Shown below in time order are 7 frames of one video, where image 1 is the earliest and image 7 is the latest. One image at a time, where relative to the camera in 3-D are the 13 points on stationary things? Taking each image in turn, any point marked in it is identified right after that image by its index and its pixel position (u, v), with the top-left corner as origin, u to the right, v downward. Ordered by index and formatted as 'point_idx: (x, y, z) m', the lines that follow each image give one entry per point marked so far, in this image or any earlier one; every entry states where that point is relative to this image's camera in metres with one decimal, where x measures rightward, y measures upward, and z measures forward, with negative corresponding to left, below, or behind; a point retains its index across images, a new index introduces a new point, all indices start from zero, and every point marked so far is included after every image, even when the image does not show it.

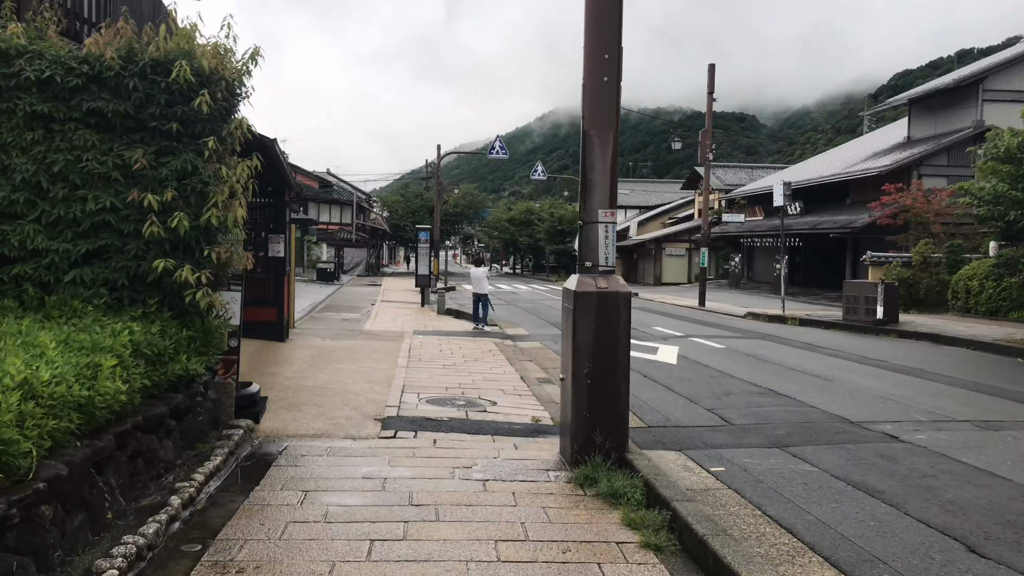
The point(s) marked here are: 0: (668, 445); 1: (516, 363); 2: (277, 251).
0: (+1.1, -1.1, +5.8) m
1: (+0.1, -0.9, +9.8) m
2: (-2.9, +0.5, +9.8) m
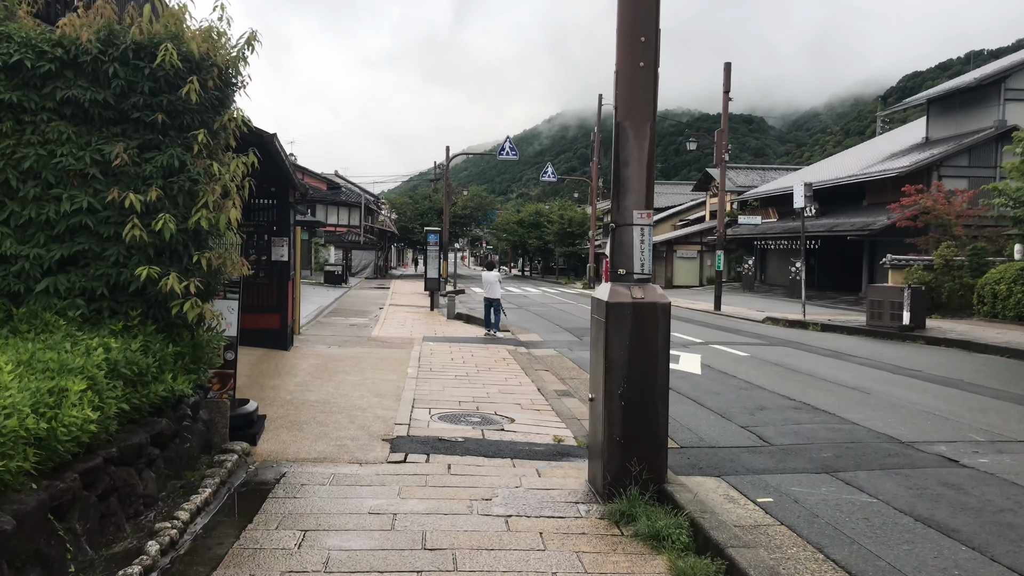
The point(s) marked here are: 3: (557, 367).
0: (+1.3, -1.2, +5.3) m
1: (+0.2, -1.0, +9.3) m
2: (-2.7, +0.4, +9.3) m
3: (+0.6, -1.0, +10.2) m
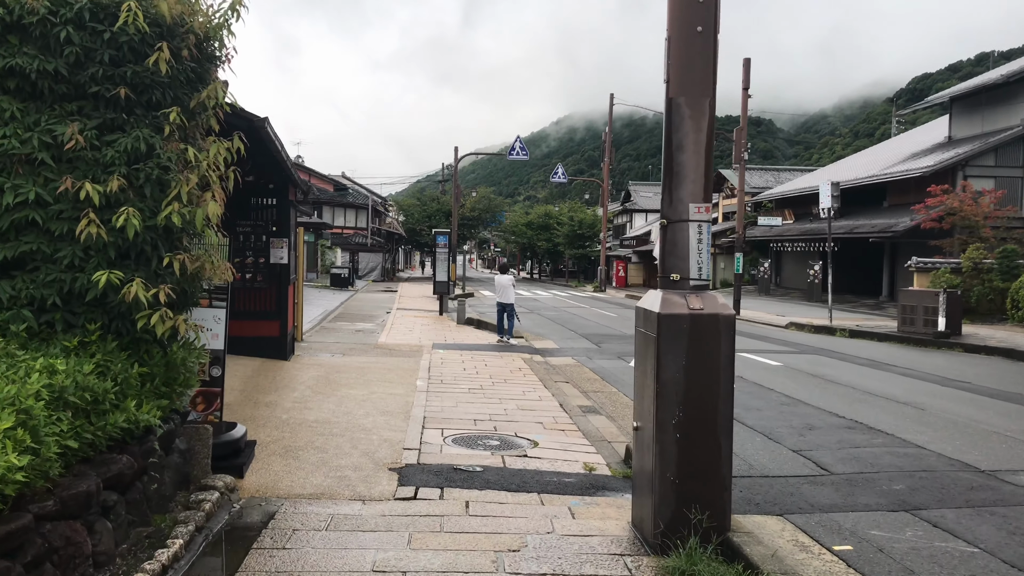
0: (+1.4, -1.2, +4.5) m
1: (+0.4, -1.1, +8.6) m
2: (-2.5, +0.3, +8.7) m
3: (+0.8, -1.1, +9.5) m
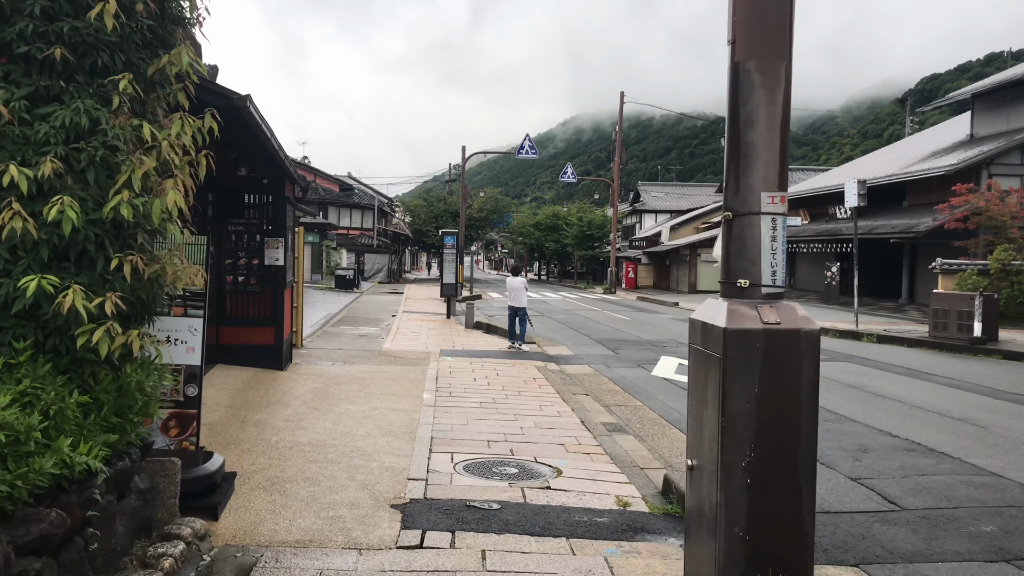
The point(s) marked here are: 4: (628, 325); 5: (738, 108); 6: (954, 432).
0: (+1.6, -1.3, +3.8) m
1: (+0.6, -1.1, +7.9) m
2: (-2.4, +0.3, +8.0) m
3: (+0.9, -1.1, +8.8) m
4: (+2.6, -0.8, +17.6) m
5: (+0.9, +0.7, +3.0) m
6: (+3.7, -1.2, +6.6) m
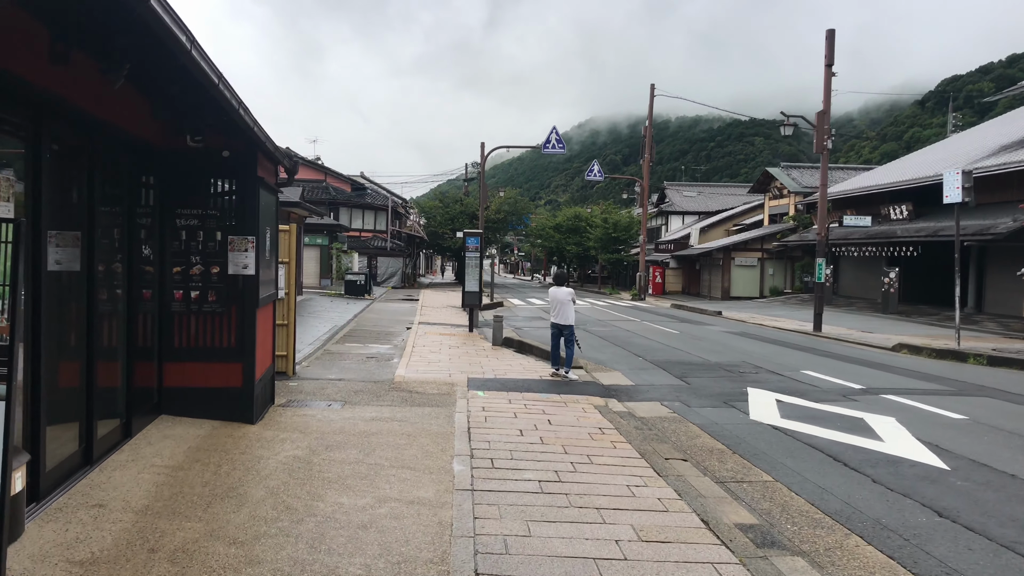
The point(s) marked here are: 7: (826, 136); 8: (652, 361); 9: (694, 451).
0: (+2.0, -1.4, +1.4) m
1: (+1.0, -1.2, +5.5) m
2: (-1.9, +0.2, +5.6) m
3: (+1.4, -1.2, +6.3) m
4: (+3.2, -1.0, +15.1) m
5: (+1.2, +0.6, +0.6) m
6: (+4.1, -1.3, +4.1) m
7: (+7.2, +3.5, +18.2) m
8: (+2.0, -1.1, +11.6) m
9: (+1.4, -1.3, +6.1) m
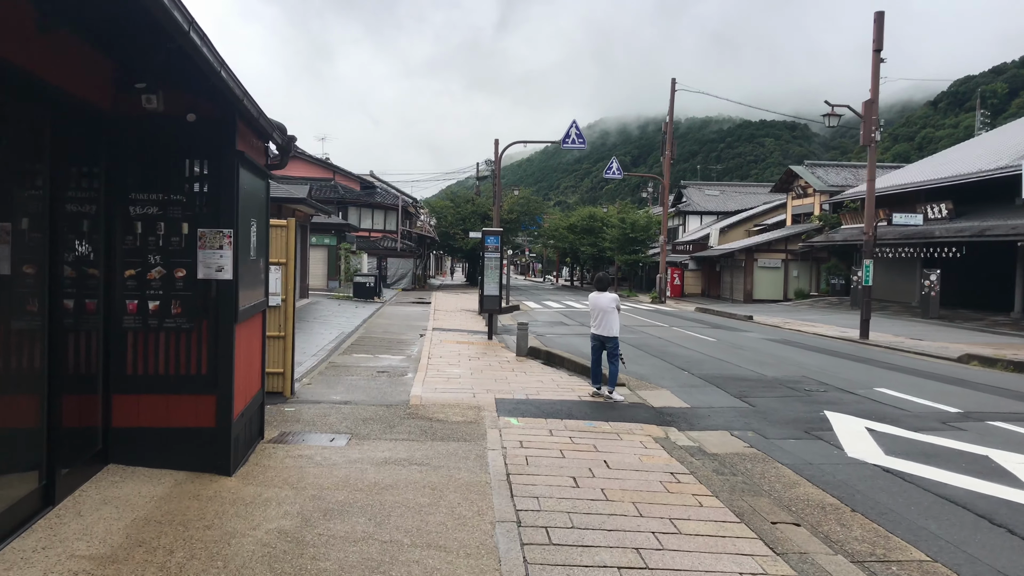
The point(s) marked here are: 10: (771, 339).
0: (+2.2, -1.5, 0.0) m
1: (+1.4, -1.3, +4.1) m
2: (-1.6, +0.1, +4.3) m
3: (+1.7, -1.3, +5.0) m
4: (+3.6, -1.1, +13.7) m
5: (+1.5, +0.5, -0.8) m
6: (+4.4, -1.4, +2.7) m
7: (+7.7, +3.4, +16.8) m
8: (+2.4, -1.1, +10.2) m
9: (+1.7, -1.3, +4.7) m
10: (+5.5, -1.1, +16.9) m
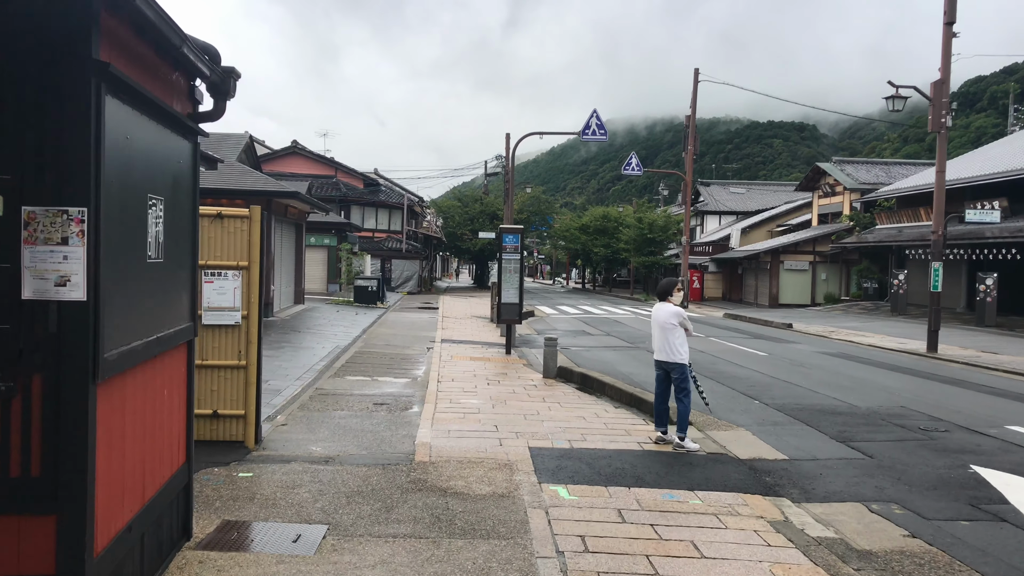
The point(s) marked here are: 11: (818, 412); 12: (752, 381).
0: (+2.5, -1.5, -2.0) m
1: (+1.6, -1.4, +2.1) m
2: (-1.3, 0.0, +2.3) m
3: (+2.0, -1.4, +2.9) m
4: (+4.0, -1.2, +11.7) m
5: (+1.7, +0.4, -2.8) m
6: (+4.7, -1.5, +0.7) m
7: (+8.1, +3.3, +14.7) m
8: (+2.7, -1.2, +8.2) m
9: (+2.0, -1.4, +2.7) m
10: (+5.9, -1.2, +14.8) m
11: (+3.1, -1.2, +8.1) m
12: (+3.1, -1.2, +10.2) m
